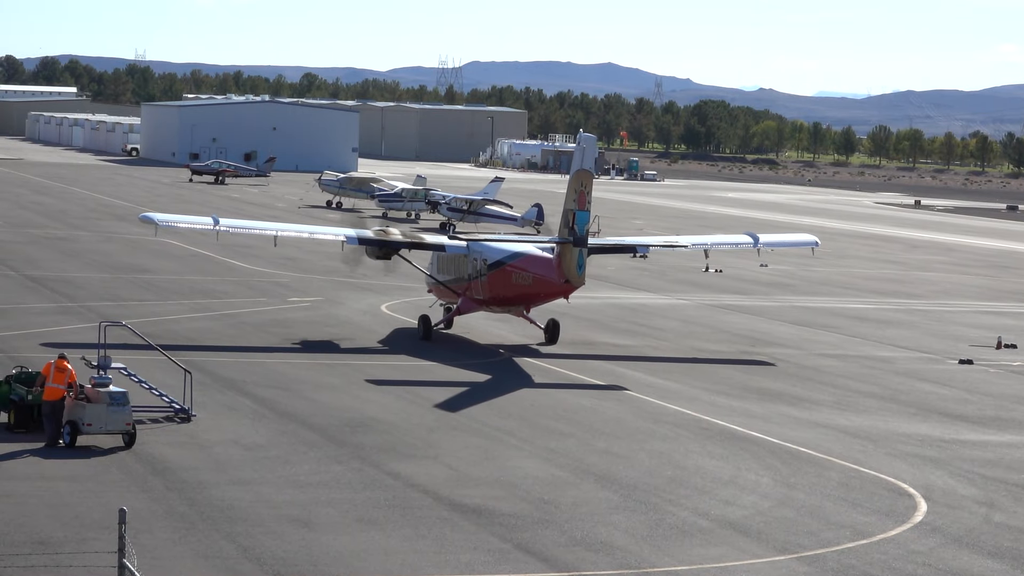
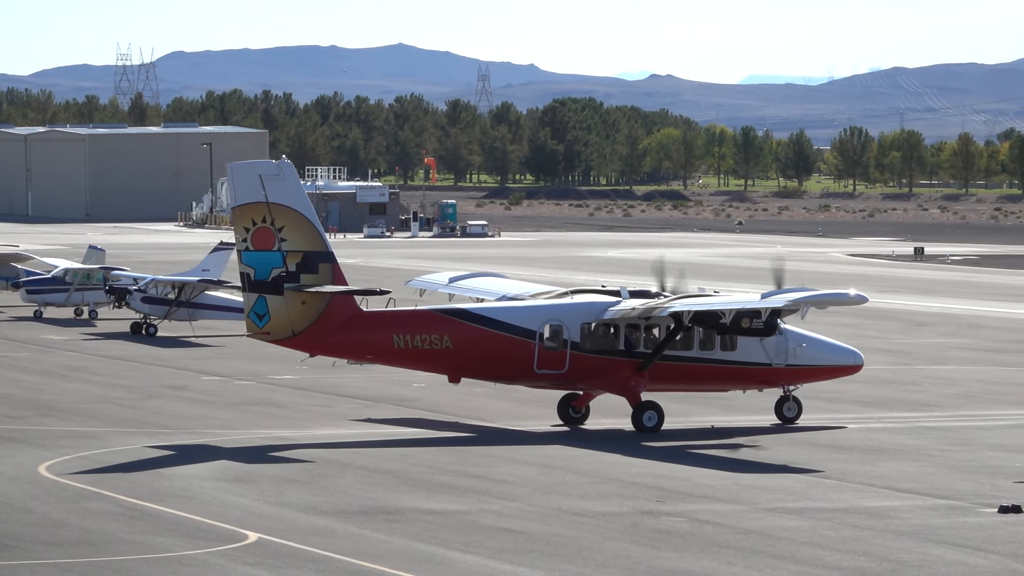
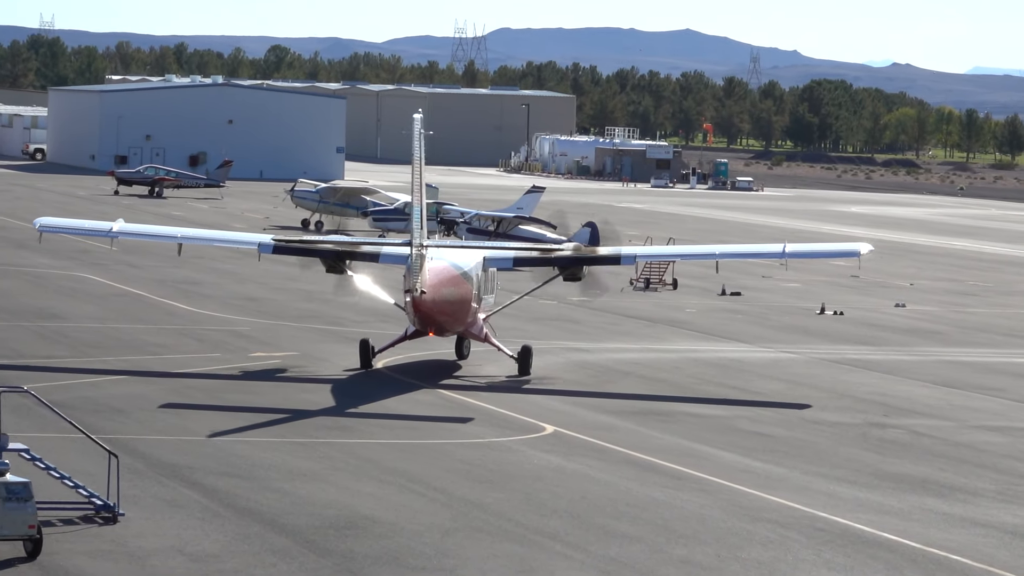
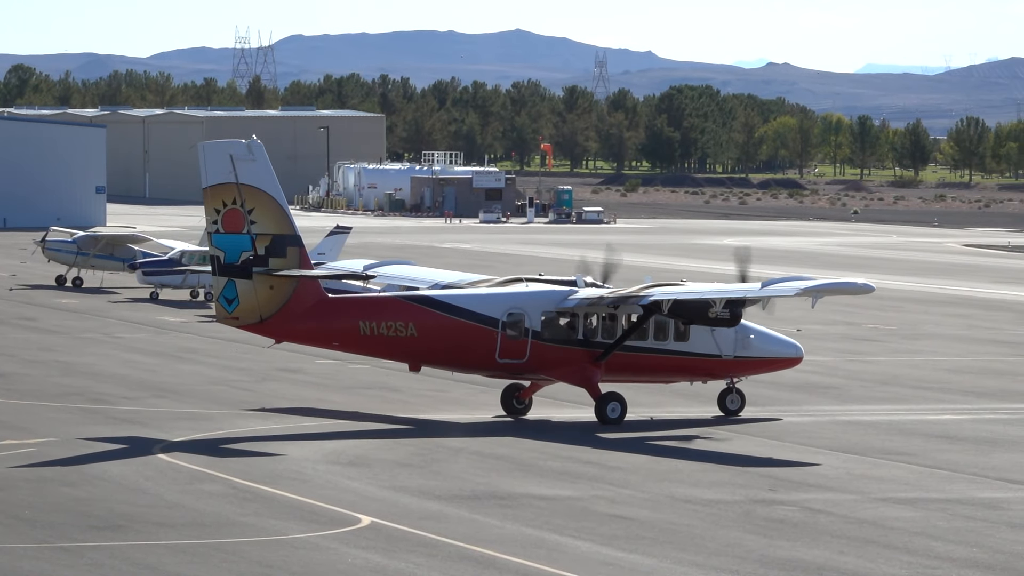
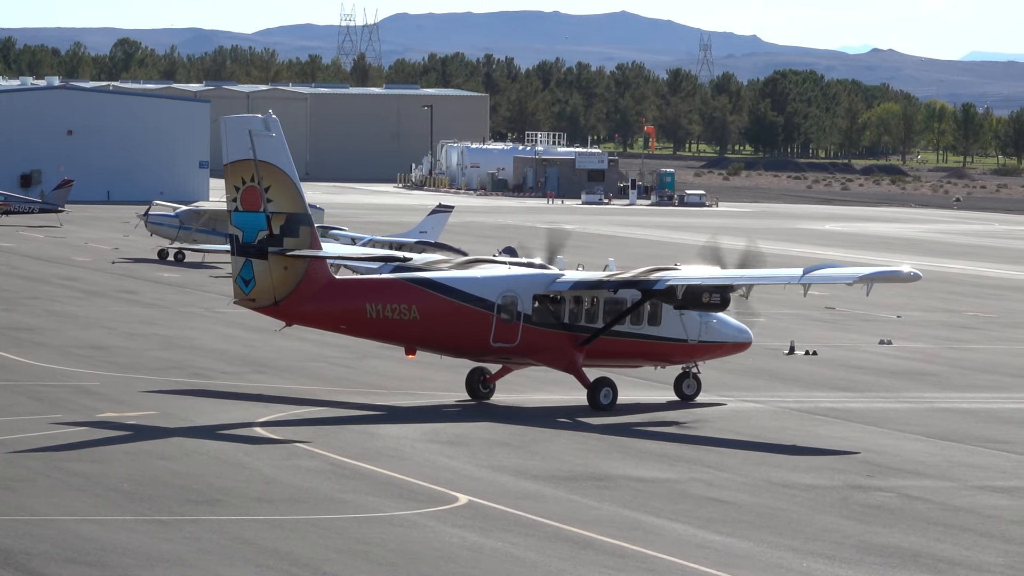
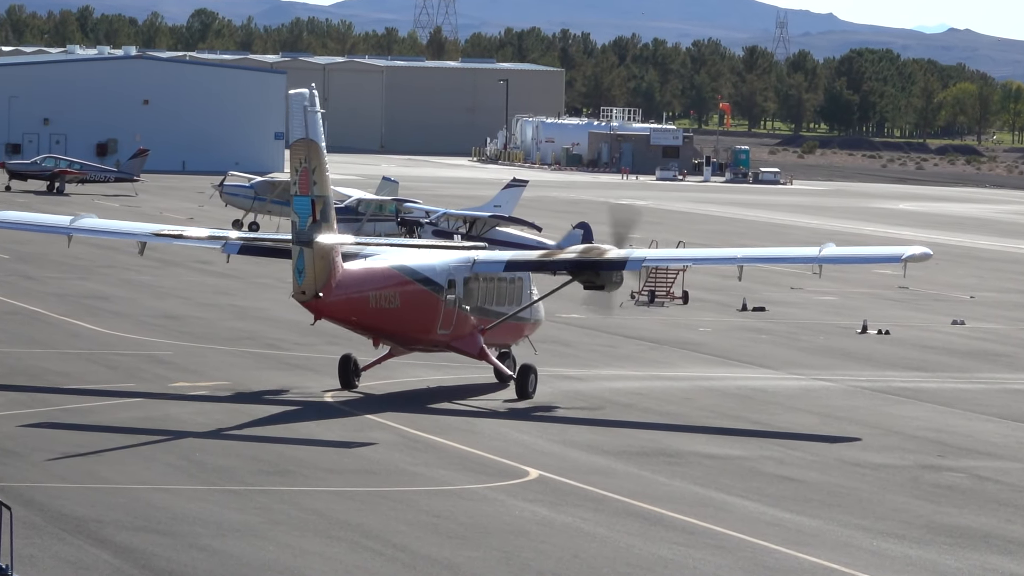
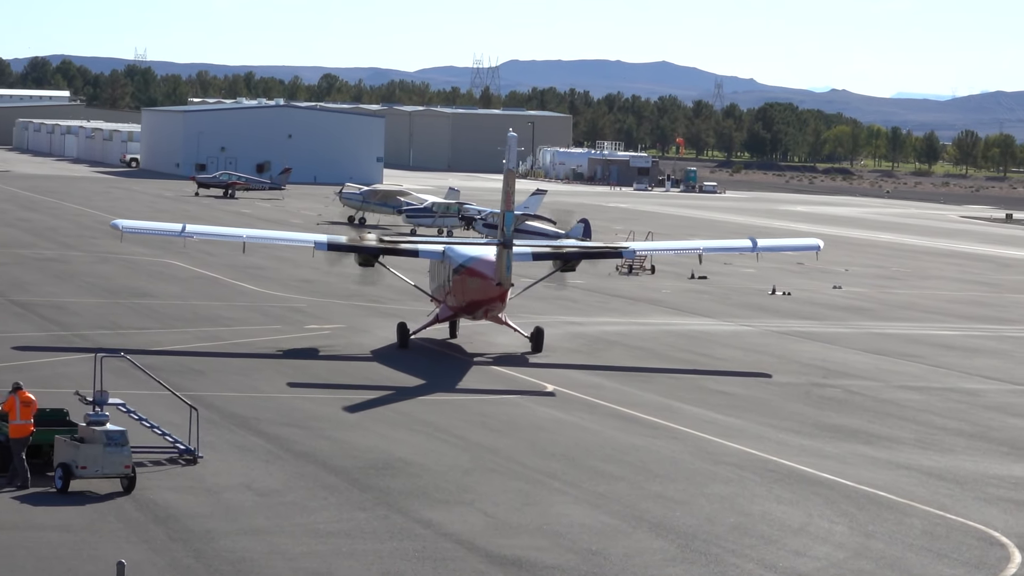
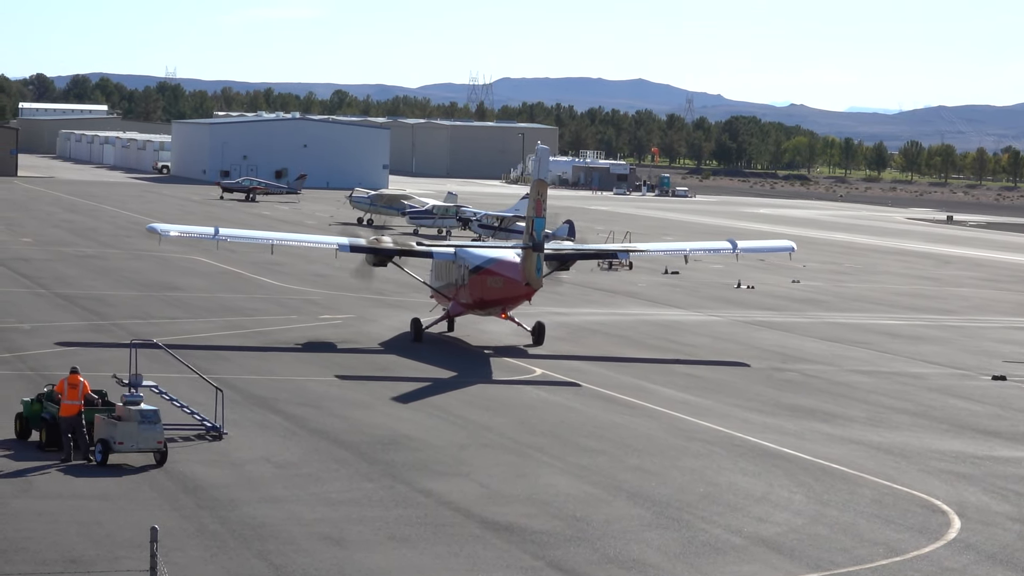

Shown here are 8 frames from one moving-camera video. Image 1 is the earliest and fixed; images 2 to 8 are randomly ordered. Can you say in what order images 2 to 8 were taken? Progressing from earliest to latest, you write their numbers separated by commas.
8, 7, 3, 6, 5, 4, 2
